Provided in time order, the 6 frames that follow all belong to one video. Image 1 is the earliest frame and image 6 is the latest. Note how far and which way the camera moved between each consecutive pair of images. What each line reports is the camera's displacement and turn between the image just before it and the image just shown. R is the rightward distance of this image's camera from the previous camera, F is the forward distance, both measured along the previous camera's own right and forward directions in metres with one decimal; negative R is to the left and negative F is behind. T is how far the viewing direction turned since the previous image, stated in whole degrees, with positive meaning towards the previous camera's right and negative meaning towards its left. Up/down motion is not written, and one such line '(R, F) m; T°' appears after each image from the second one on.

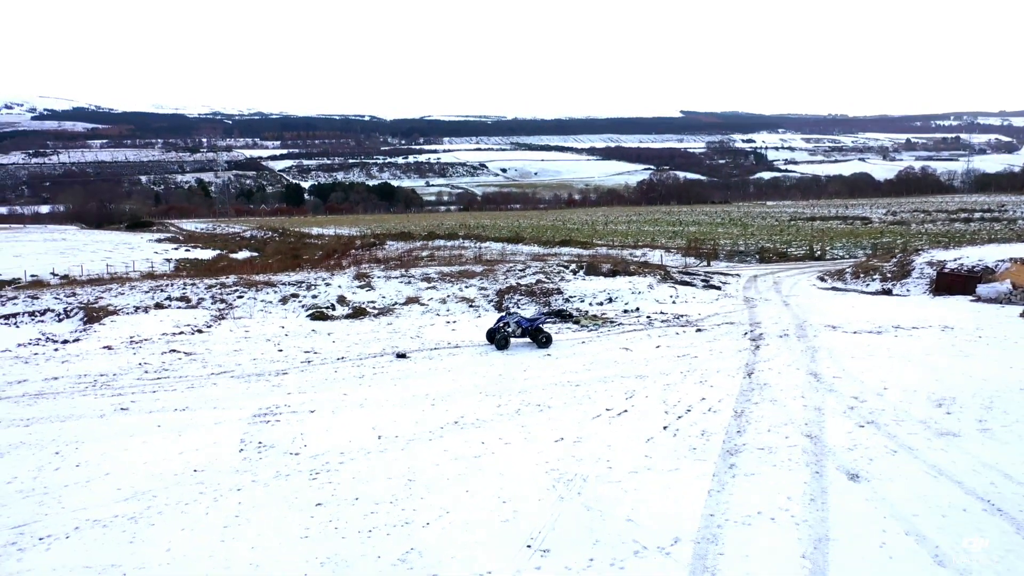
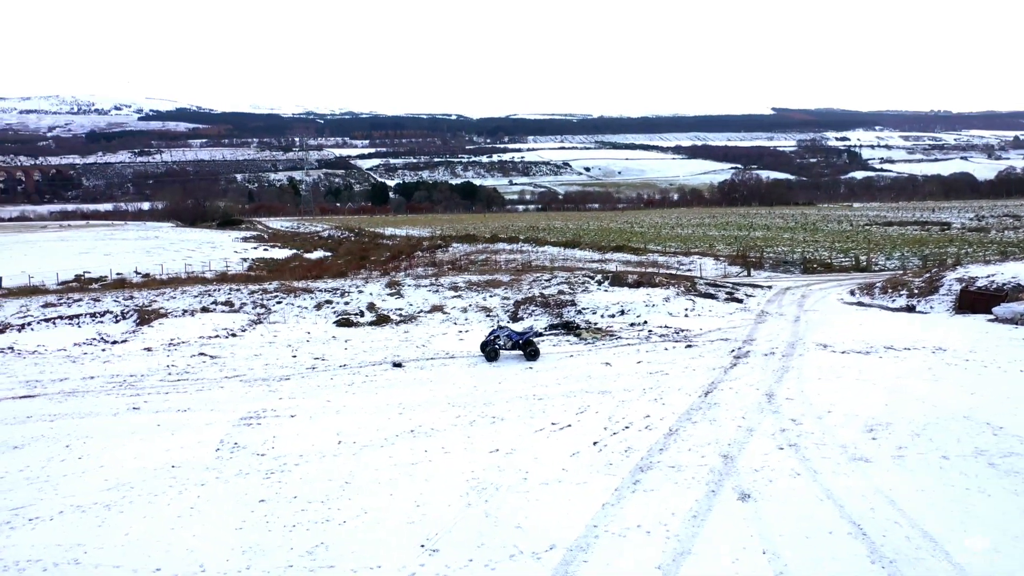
(+1.4, -0.7) m; -6°
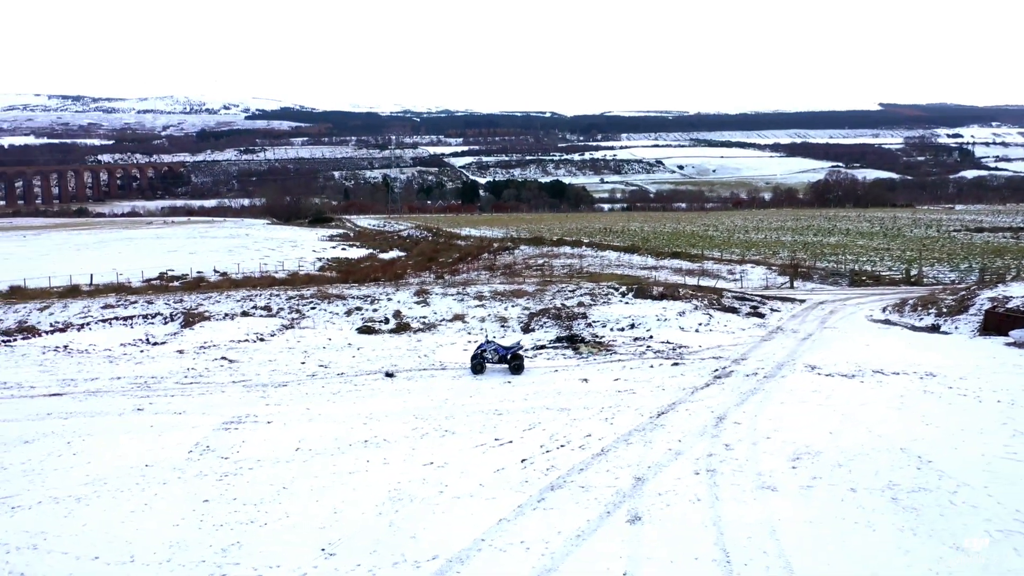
(+1.6, -0.5) m; -6°
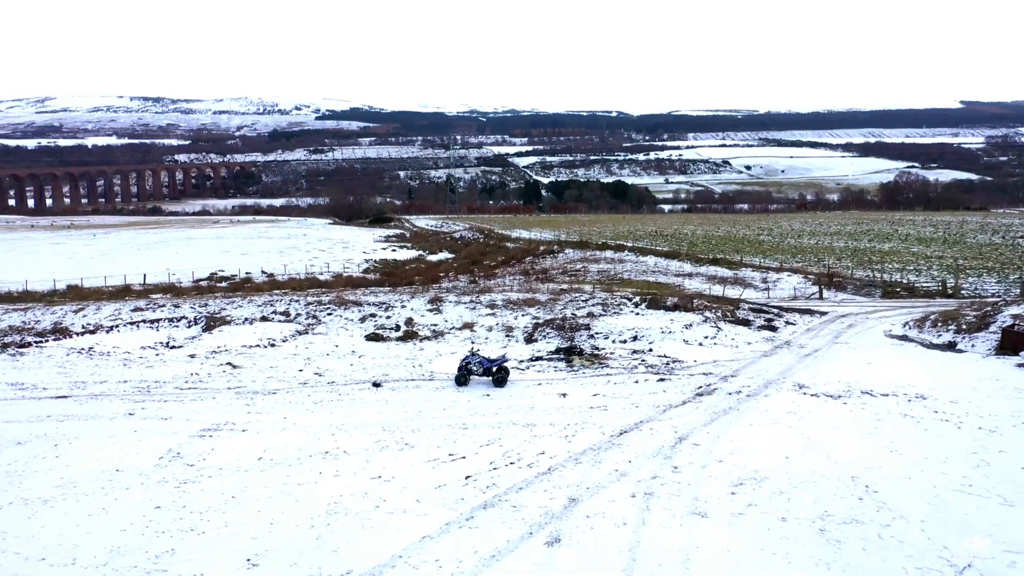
(+1.3, -0.1) m; -4°
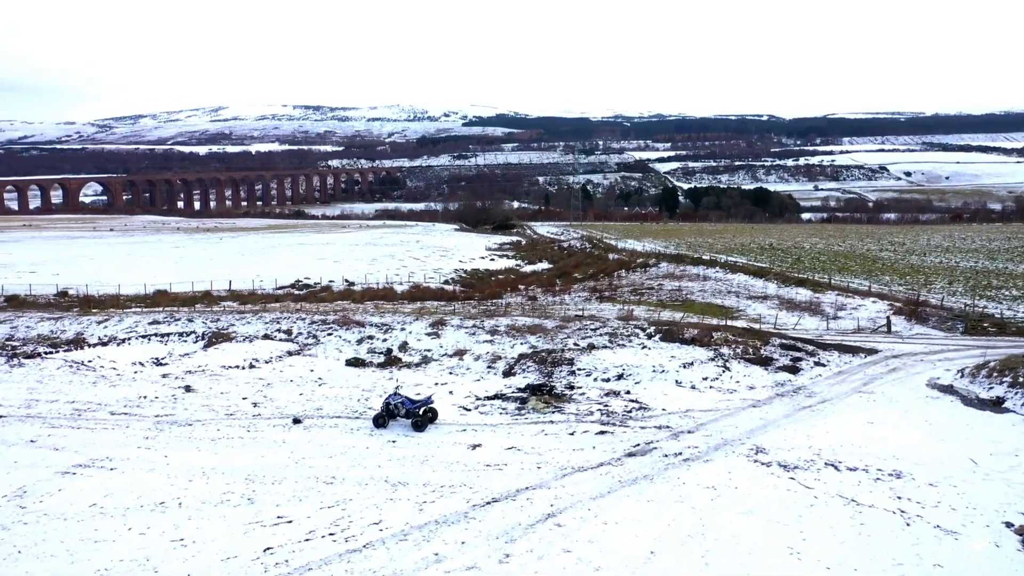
(+3.1, +1.5) m; -10°
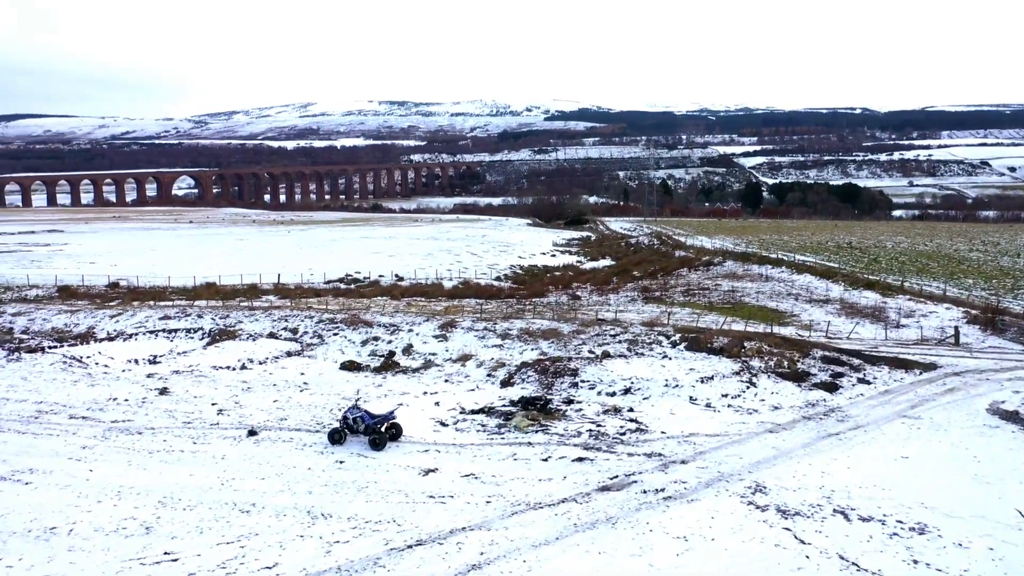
(+1.4, +1.5) m; -6°
